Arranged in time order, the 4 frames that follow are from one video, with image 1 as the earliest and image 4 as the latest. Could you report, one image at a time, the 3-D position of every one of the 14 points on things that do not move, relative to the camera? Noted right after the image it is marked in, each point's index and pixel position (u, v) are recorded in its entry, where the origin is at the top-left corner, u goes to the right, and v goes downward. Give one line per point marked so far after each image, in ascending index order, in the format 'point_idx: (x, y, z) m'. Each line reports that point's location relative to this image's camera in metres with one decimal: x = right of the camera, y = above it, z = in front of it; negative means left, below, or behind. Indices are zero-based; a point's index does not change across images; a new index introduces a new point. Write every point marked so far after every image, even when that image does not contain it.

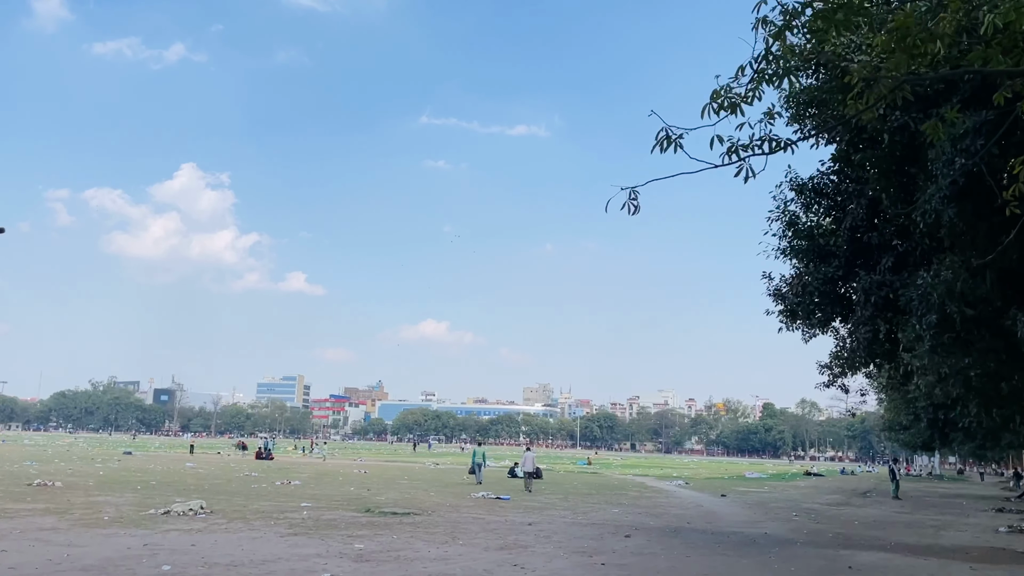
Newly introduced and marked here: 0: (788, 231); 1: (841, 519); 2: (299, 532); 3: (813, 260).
0: (+5.3, +1.1, +13.6) m
1: (+8.9, -6.2, +19.5) m
2: (-3.9, -4.4, +13.2) m
3: (+5.5, +0.5, +13.2) m
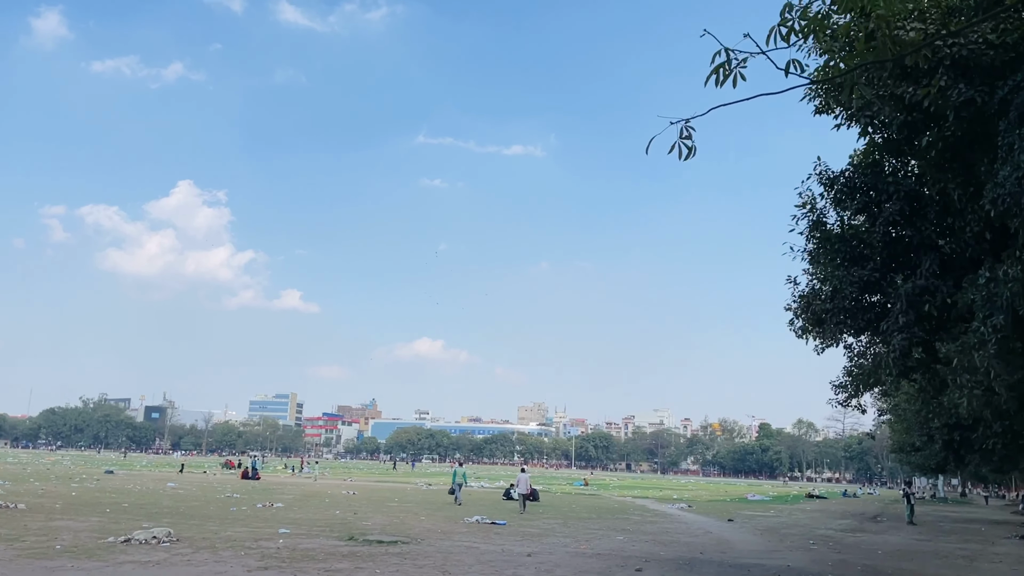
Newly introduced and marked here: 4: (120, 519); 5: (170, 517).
0: (+5.3, +1.0, +12.4) m
1: (+8.8, -6.5, +18.2) m
2: (-3.9, -4.5, +11.8) m
3: (+5.5, +0.4, +12.0) m
4: (-10.2, -6.0, +18.9) m
5: (-9.3, -6.2, +19.8) m
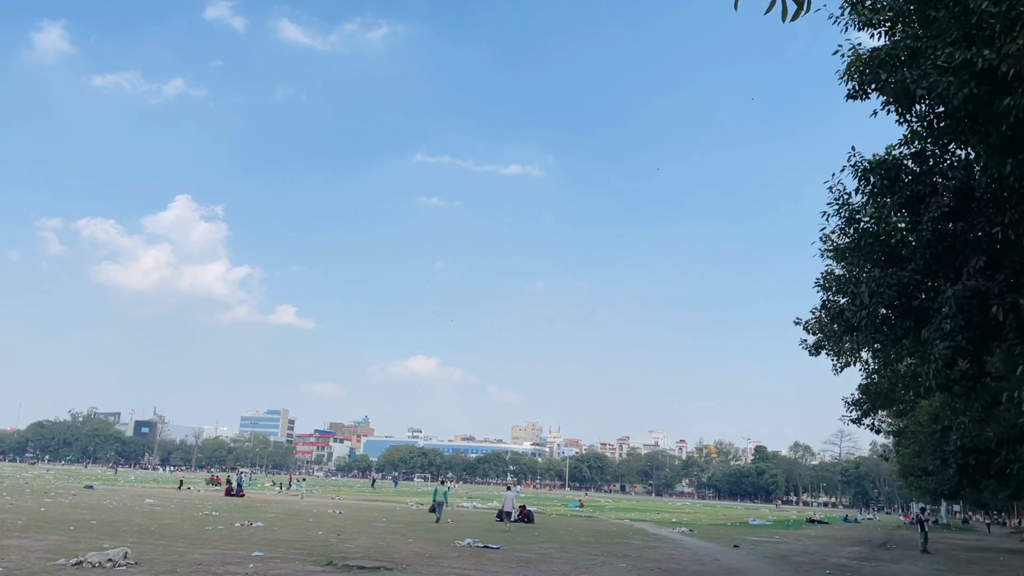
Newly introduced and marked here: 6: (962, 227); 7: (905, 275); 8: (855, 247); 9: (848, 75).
0: (+5.3, +0.9, +11.3) m
1: (+8.6, -6.8, +16.8) m
2: (-4.0, -4.4, +10.5) m
3: (+5.5, +0.3, +10.8) m
4: (-10.3, -6.0, +17.5) m
5: (-9.5, -6.3, +18.4) m
6: (+6.0, +0.8, +9.7) m
7: (+5.5, +0.2, +10.3) m
8: (+5.3, +0.6, +11.3) m
9: (+5.0, +3.2, +10.8) m
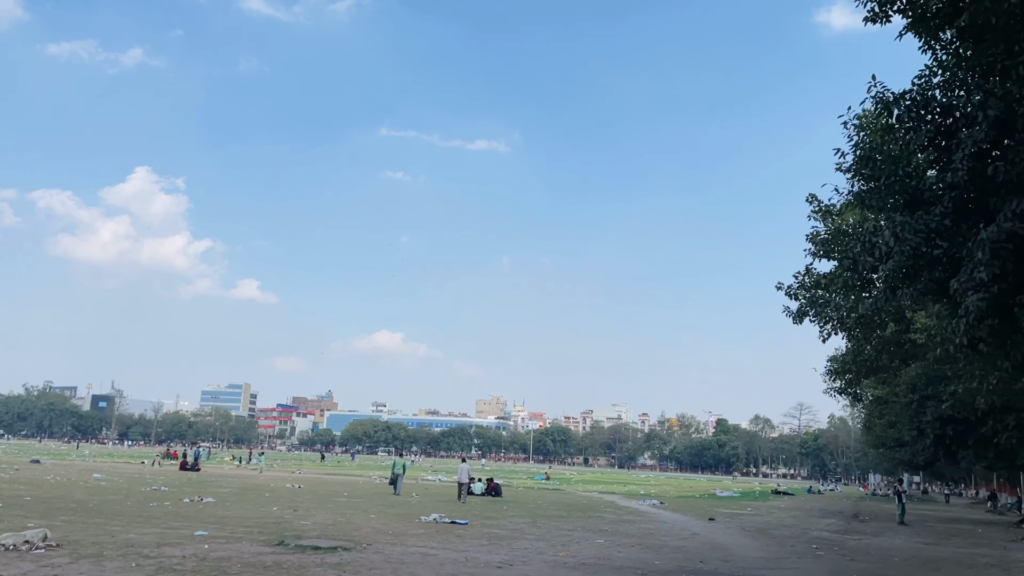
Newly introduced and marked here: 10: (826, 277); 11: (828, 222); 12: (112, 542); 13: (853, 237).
0: (+4.9, +1.6, +10.1) m
1: (+8.0, -5.9, +16.1) m
2: (-4.3, -3.6, +9.0) m
3: (+5.2, +1.0, +9.6) m
4: (-11.0, -5.0, +15.8) m
5: (-10.2, -5.2, +16.7) m
6: (+5.7, +1.5, +8.5) m
7: (+5.3, +0.9, +9.1) m
8: (+5.0, +1.4, +10.1) m
9: (+4.7, +3.9, +9.6) m
10: (+7.9, +0.3, +18.2) m
11: (+7.7, +1.6, +17.7) m
12: (-6.8, -4.3, +12.4) m
13: (+7.0, +1.1, +14.9) m
